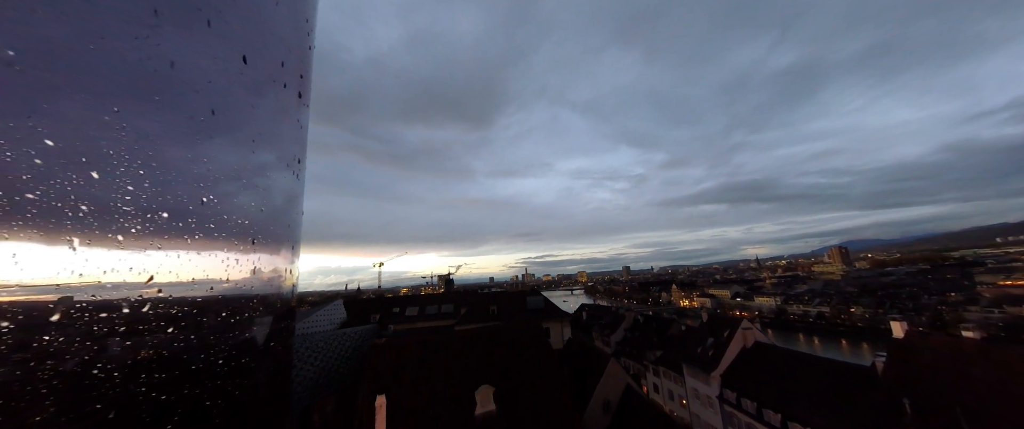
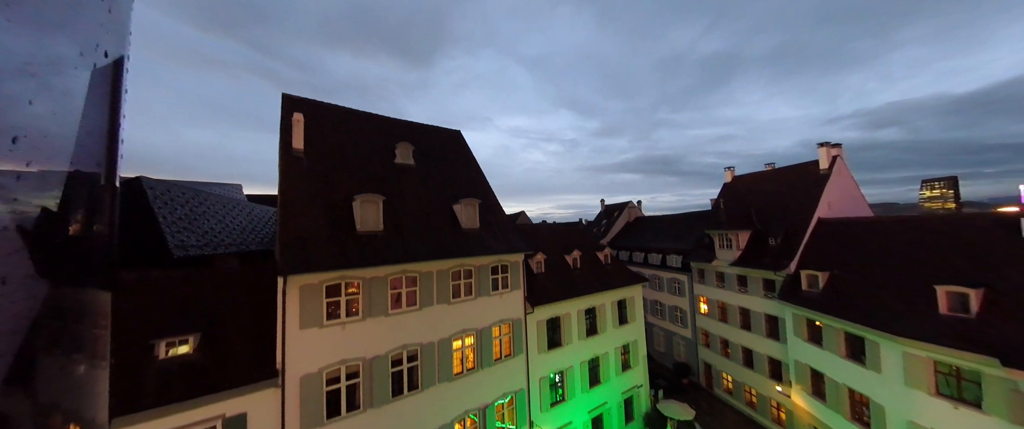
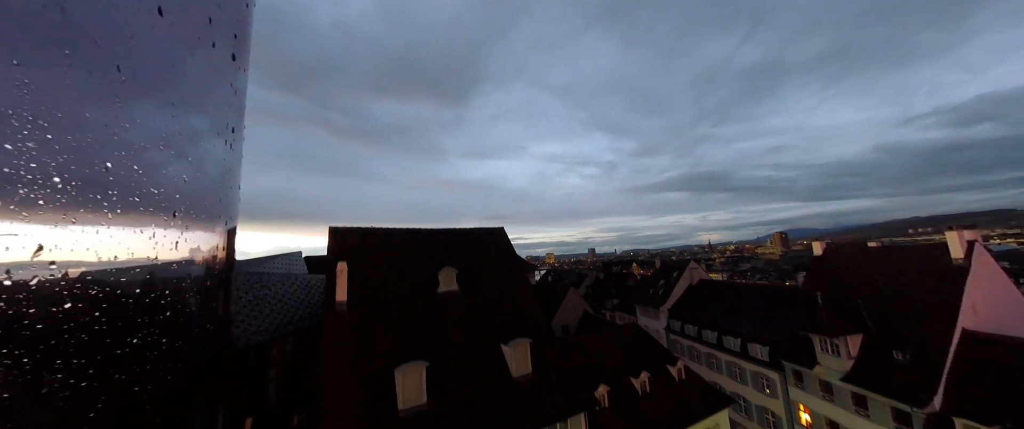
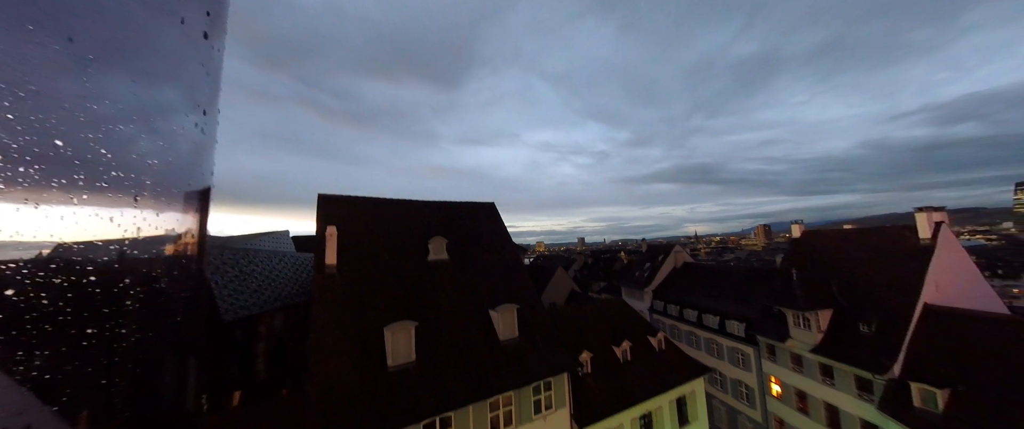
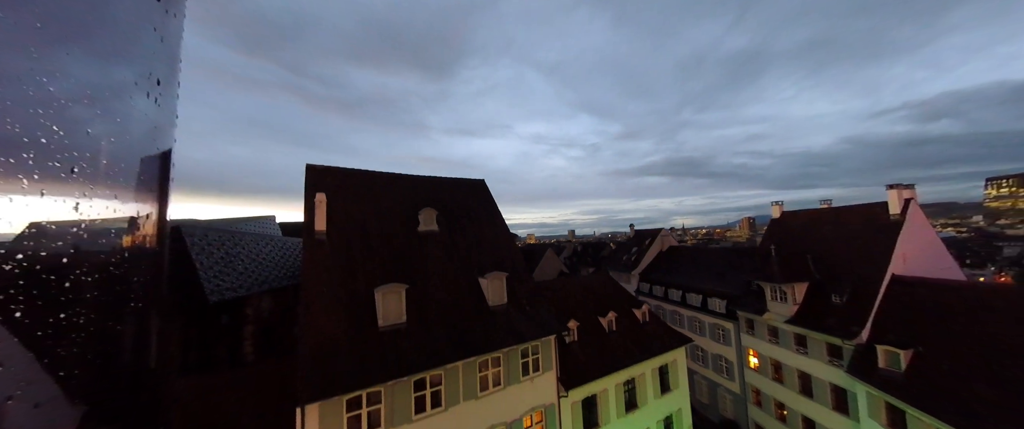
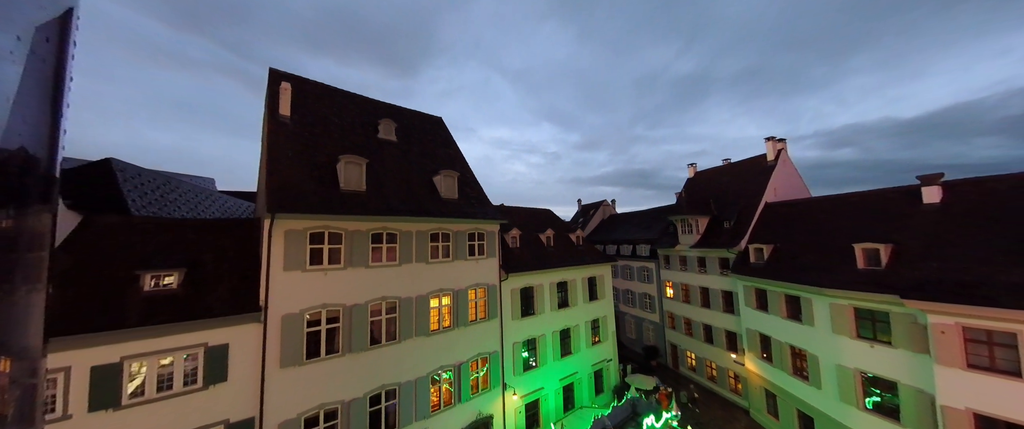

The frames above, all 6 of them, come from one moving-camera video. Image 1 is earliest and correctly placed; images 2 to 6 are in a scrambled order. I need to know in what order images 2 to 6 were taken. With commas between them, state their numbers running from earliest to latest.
3, 4, 5, 2, 6
